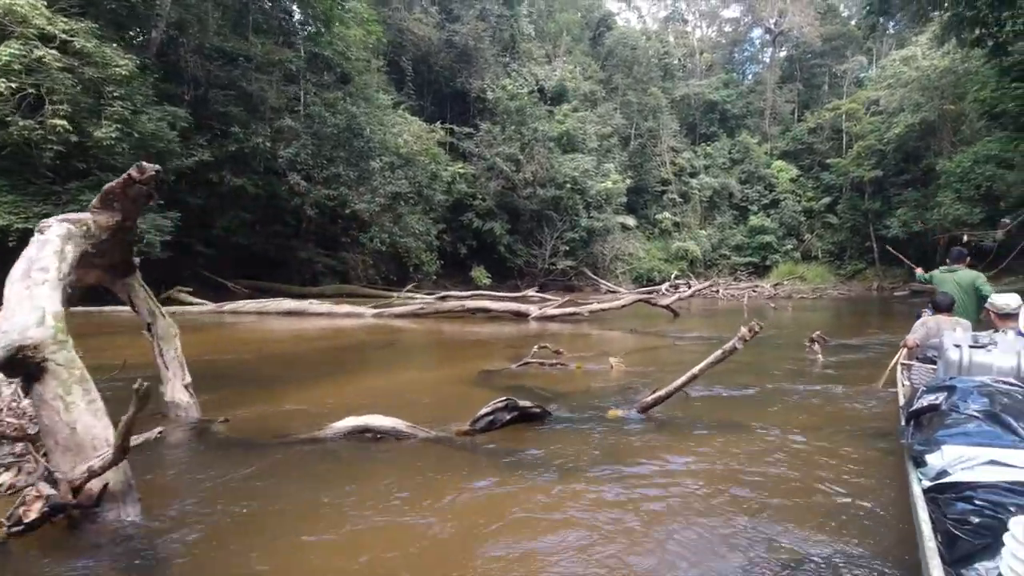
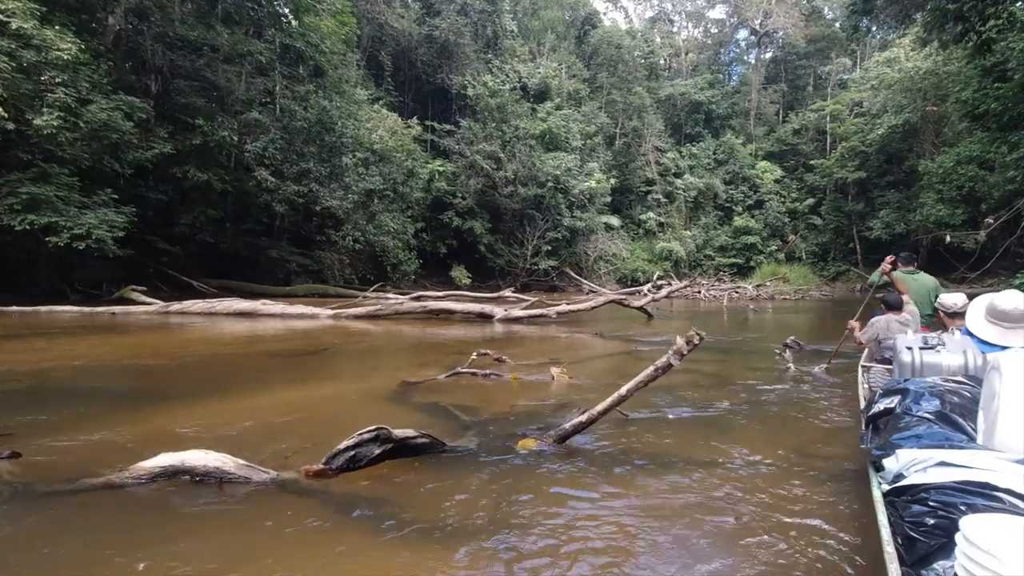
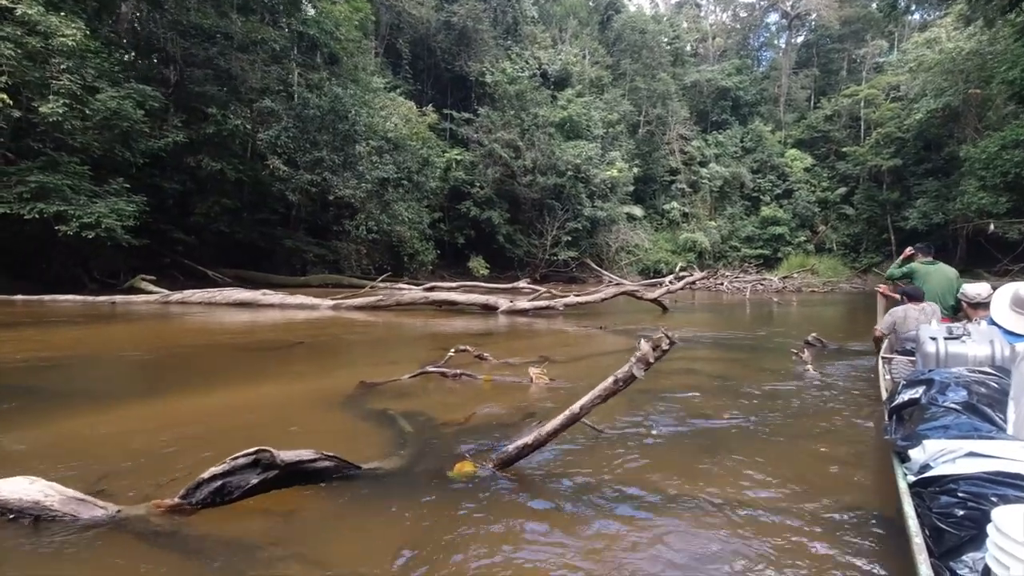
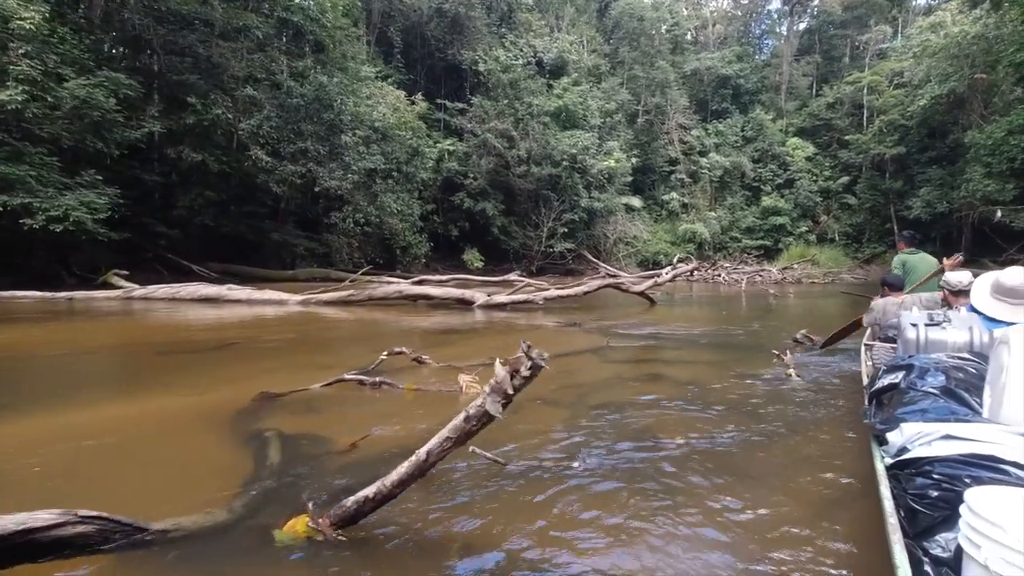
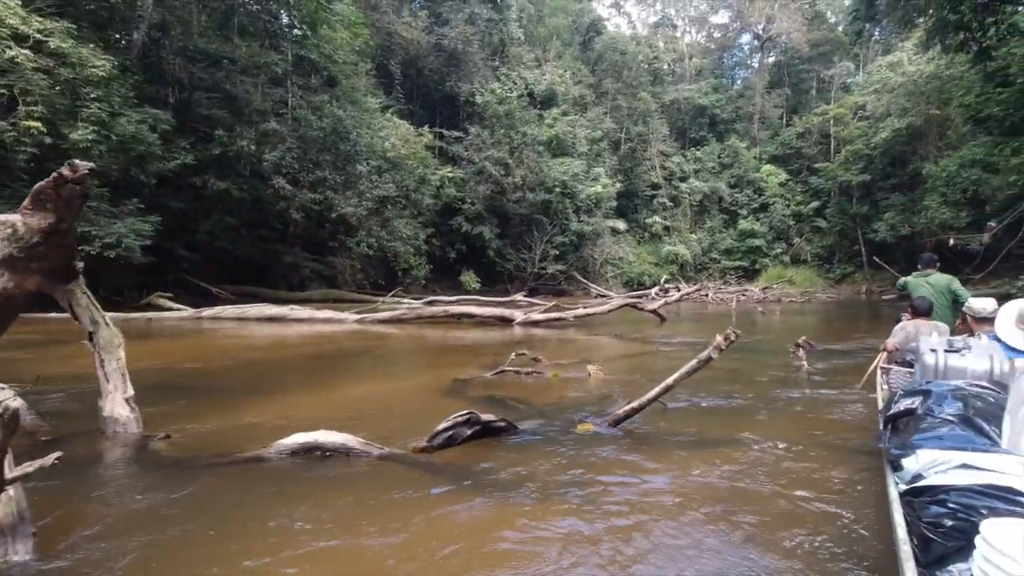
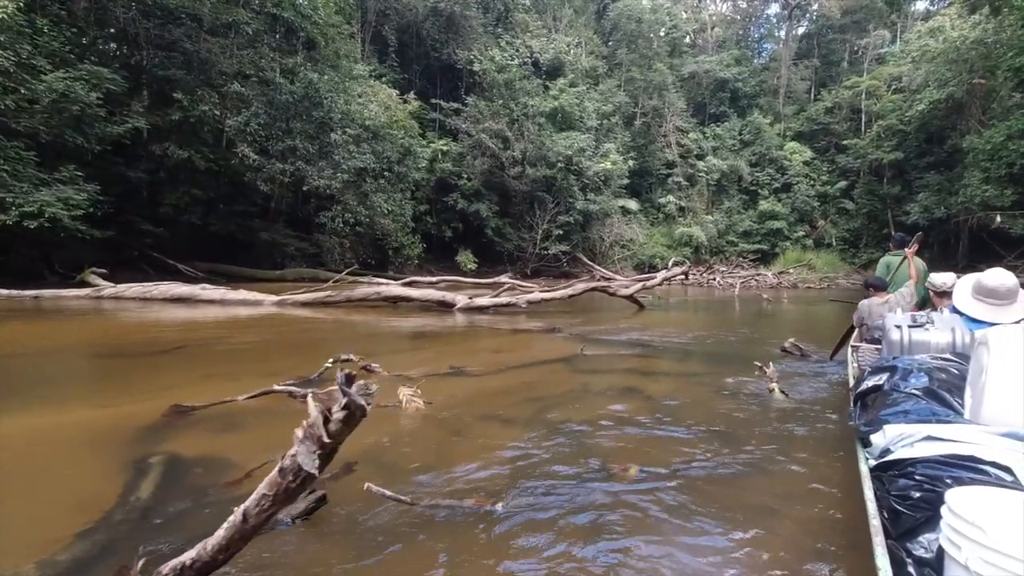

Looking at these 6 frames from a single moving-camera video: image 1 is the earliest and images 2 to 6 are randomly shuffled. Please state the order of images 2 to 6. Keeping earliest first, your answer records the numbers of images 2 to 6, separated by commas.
5, 2, 3, 4, 6
